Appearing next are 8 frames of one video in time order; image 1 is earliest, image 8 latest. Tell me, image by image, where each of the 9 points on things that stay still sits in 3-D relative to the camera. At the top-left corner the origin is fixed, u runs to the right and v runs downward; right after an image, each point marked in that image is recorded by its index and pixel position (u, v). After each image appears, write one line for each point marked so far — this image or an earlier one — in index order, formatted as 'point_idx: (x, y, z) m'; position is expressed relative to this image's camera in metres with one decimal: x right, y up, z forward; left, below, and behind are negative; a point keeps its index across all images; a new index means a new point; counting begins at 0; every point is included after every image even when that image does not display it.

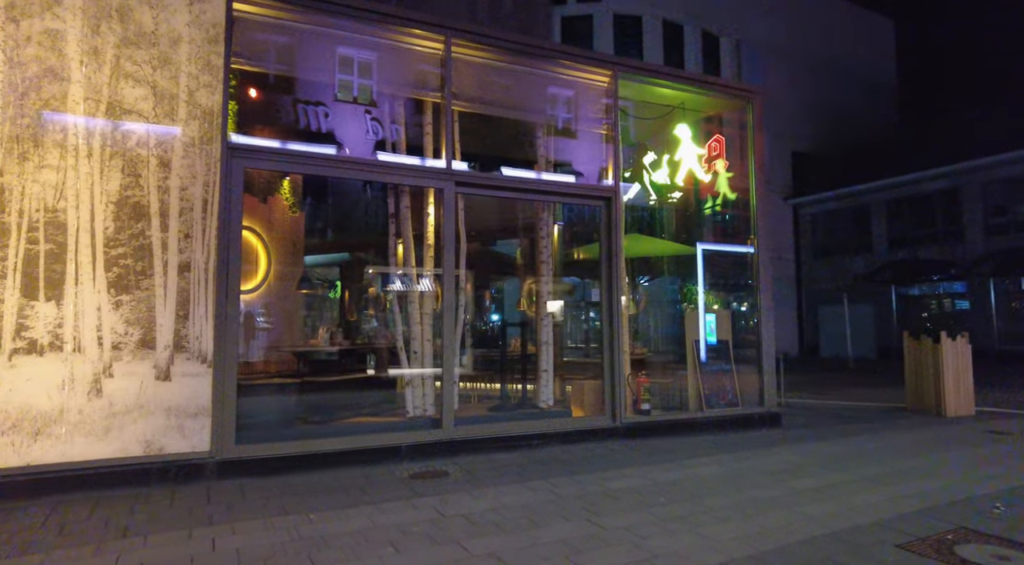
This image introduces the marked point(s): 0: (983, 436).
0: (+6.5, -2.1, +8.4) m
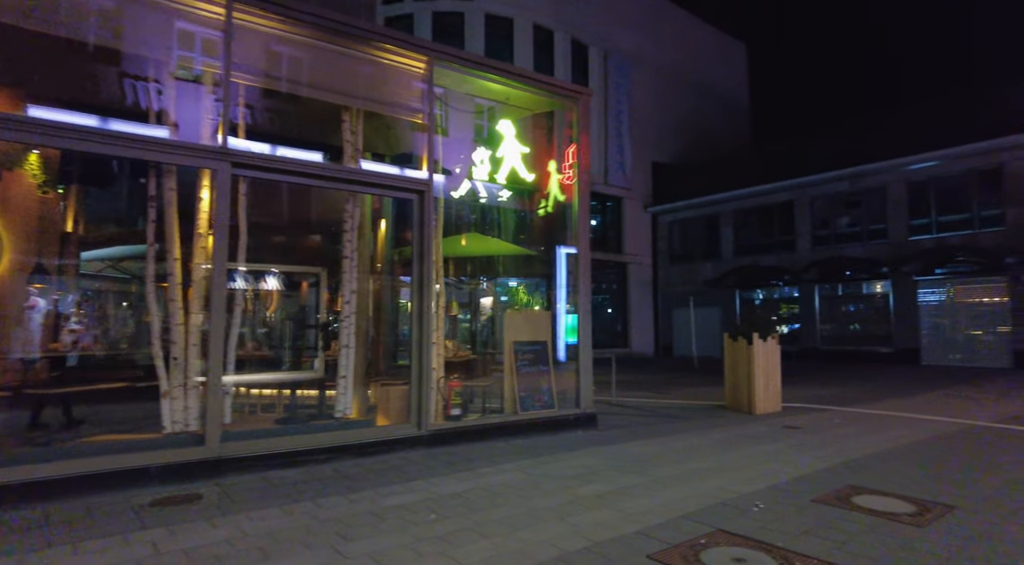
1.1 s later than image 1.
0: (+3.9, -2.1, +8.9) m
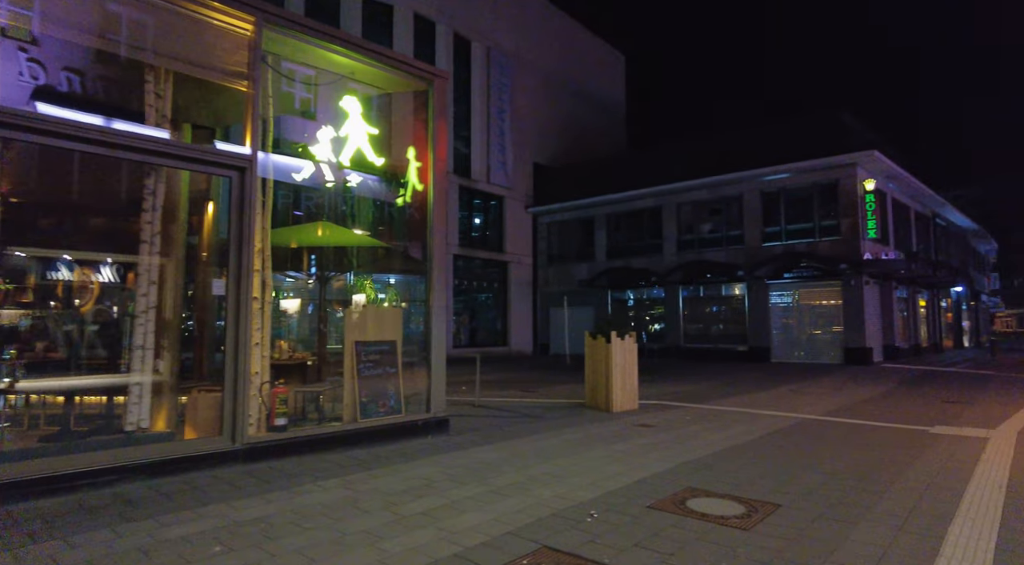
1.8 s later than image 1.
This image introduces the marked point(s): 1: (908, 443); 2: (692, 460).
0: (+1.8, -2.1, +8.8) m
1: (+5.4, -2.2, +8.2) m
2: (+2.0, -1.9, +6.6) m
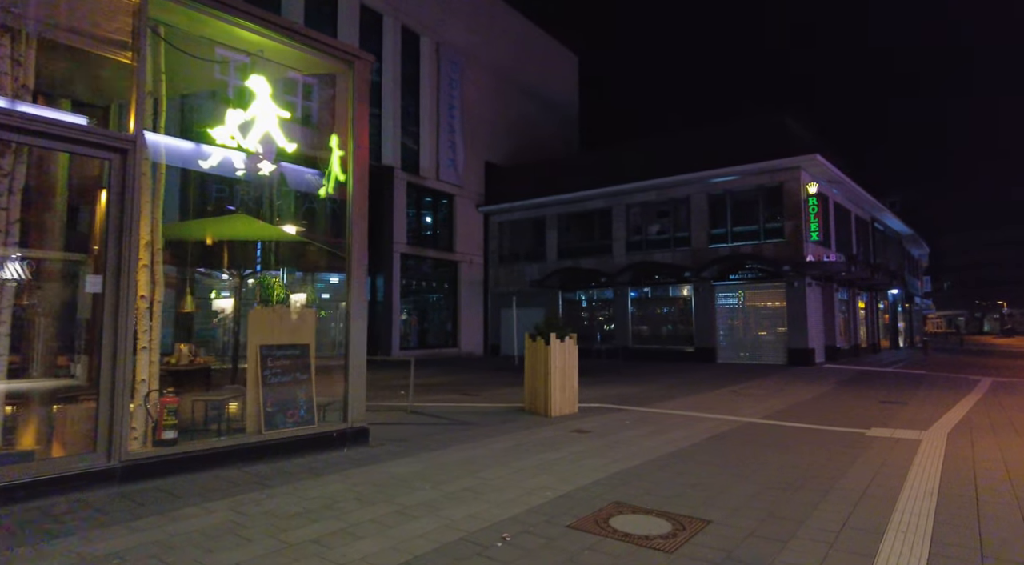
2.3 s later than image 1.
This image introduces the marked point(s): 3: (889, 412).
0: (+0.8, -2.1, +8.5) m
1: (+4.4, -2.2, +8.1) m
2: (+1.1, -1.9, +6.2) m
3: (+7.5, -2.6, +12.1) m
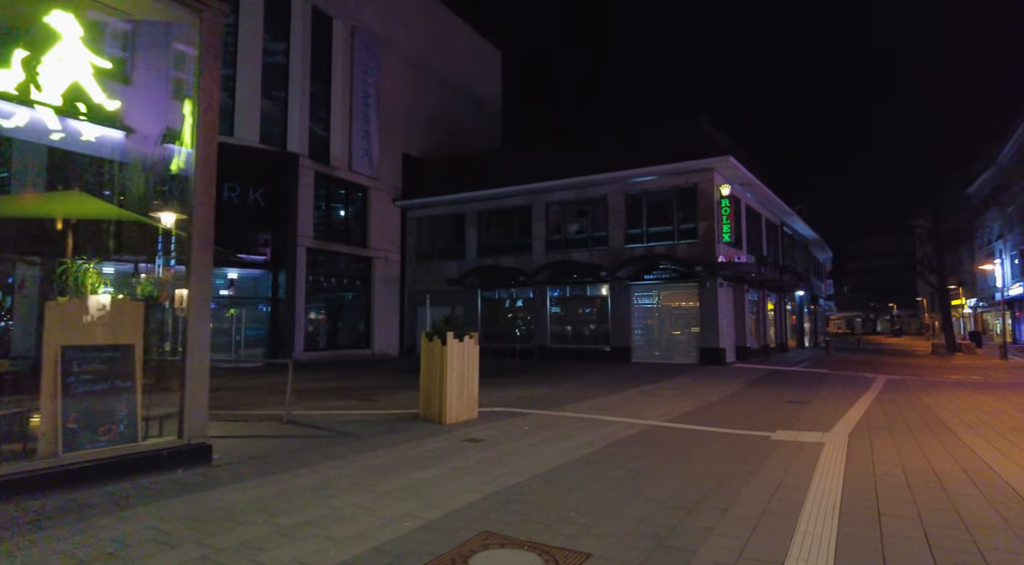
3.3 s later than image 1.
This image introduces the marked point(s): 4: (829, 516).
0: (-0.7, -2.0, +7.6) m
1: (+3.0, -2.2, +7.7) m
2: (-0.1, -1.9, +5.4) m
3: (+5.5, -2.5, +12.0) m
4: (+2.8, -2.0, +5.4) m
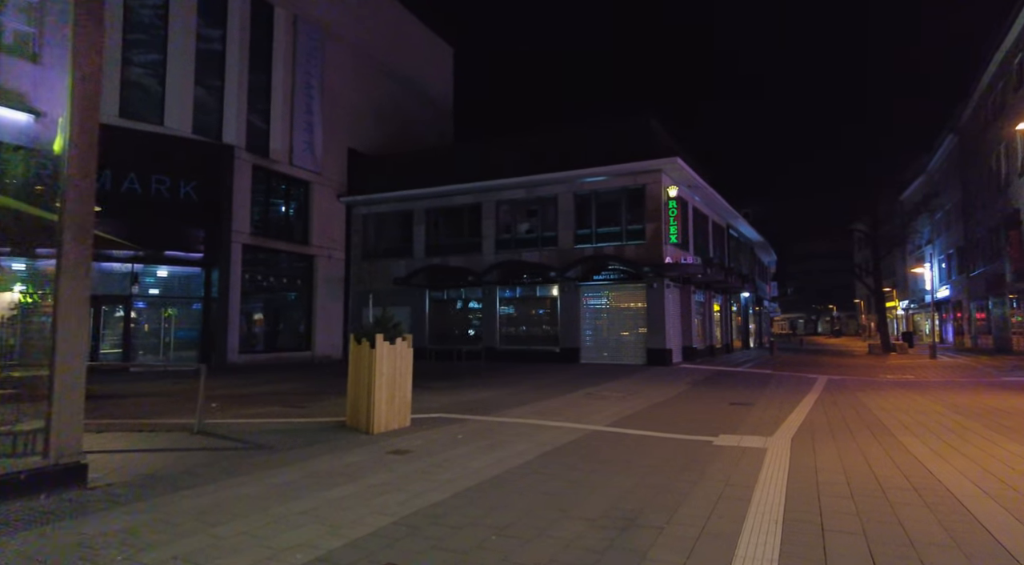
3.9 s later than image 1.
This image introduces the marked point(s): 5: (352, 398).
0: (-1.5, -2.0, +7.0) m
1: (+2.1, -2.2, +7.3) m
2: (-0.7, -1.8, +4.9) m
3: (+4.4, -2.6, +11.8) m
4: (+2.1, -2.0, +5.0) m
5: (-2.4, -1.7, +9.1) m
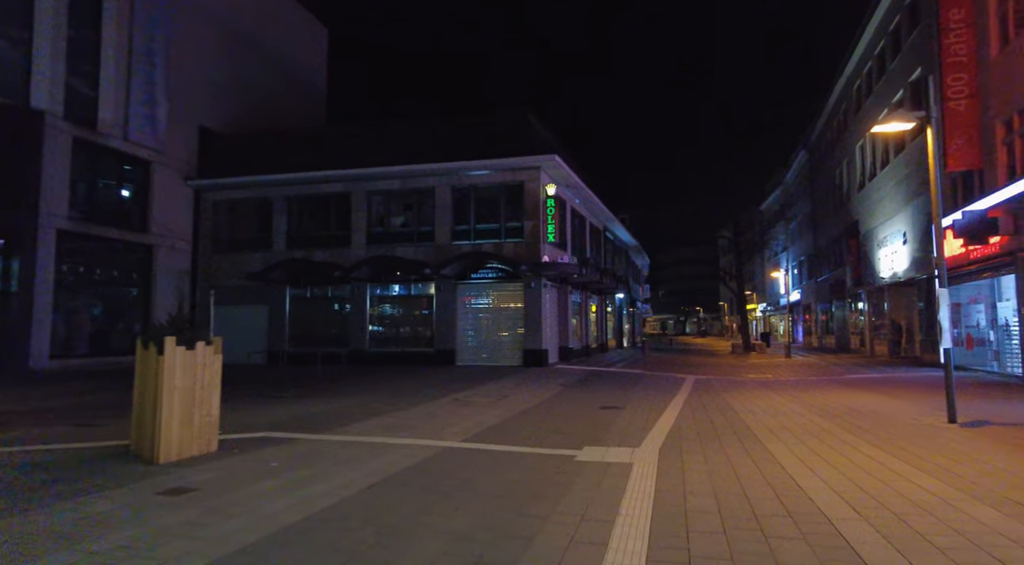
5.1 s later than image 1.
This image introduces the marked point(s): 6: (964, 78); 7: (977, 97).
0: (-3.2, -1.9, +5.3) m
1: (+0.4, -2.1, +6.3) m
2: (-2.0, -1.7, +3.3) m
3: (+1.7, -2.5, +11.1) m
4: (+0.8, -2.0, +4.0) m
5: (-4.4, -1.6, +7.2) m
6: (+14.4, +6.5, +19.5) m
7: (+14.8, +5.9, +19.3) m
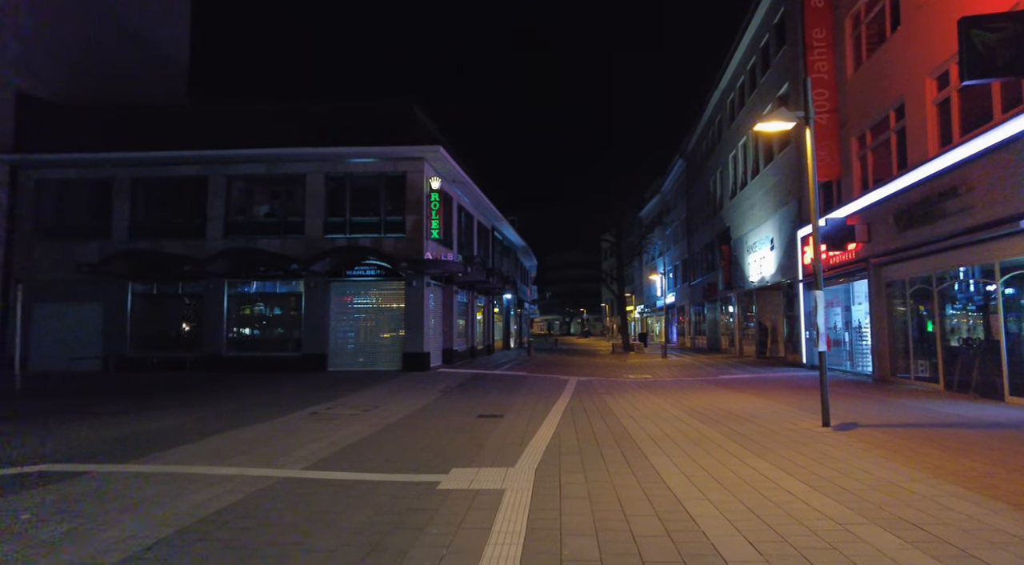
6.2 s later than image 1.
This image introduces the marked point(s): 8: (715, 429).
0: (-4.2, -1.8, +3.4) m
1: (-1.0, -2.0, +5.0) m
2: (-2.7, -1.6, +1.7) m
3: (-0.5, -2.5, +10.0) m
4: (-0.1, -1.9, +2.9) m
5: (-5.8, -1.5, +5.1) m
6: (+10.6, +6.4, +20.6) m
7: (+11.0, +5.7, +20.5) m
8: (+3.5, -2.5, +10.3) m
